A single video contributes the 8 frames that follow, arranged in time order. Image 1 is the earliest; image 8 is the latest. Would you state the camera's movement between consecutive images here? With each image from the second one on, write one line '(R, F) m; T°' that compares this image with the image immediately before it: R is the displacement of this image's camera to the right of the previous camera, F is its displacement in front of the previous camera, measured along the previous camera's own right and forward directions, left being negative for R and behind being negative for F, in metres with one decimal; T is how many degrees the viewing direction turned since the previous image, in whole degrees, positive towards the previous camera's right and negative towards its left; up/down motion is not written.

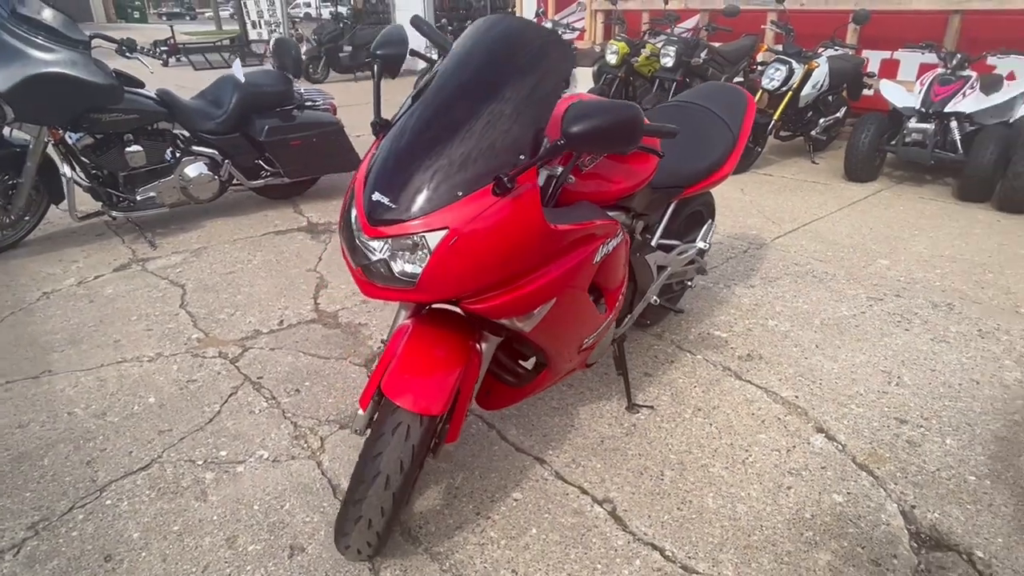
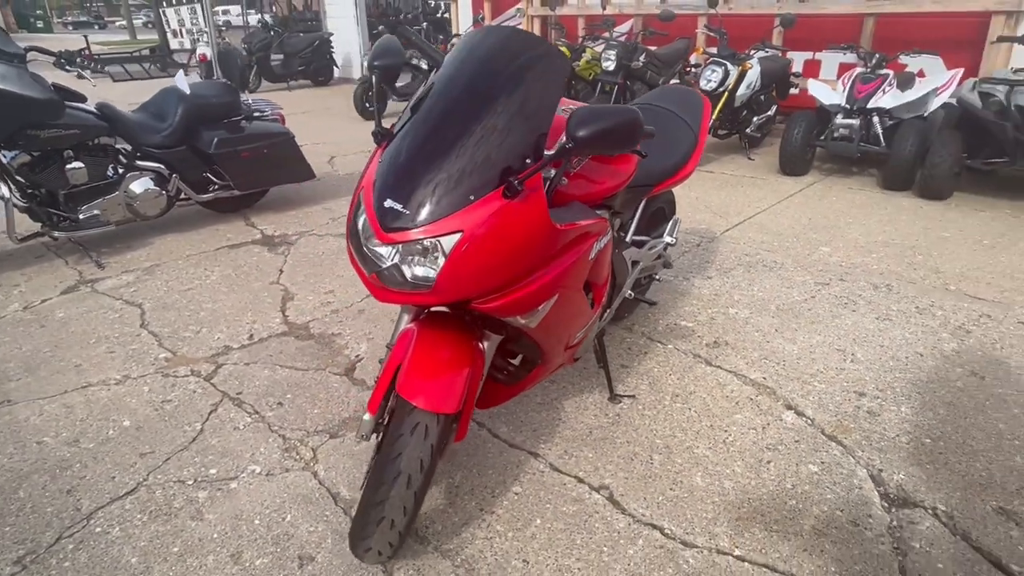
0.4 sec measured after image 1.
(-0.2, -0.1) m; +5°
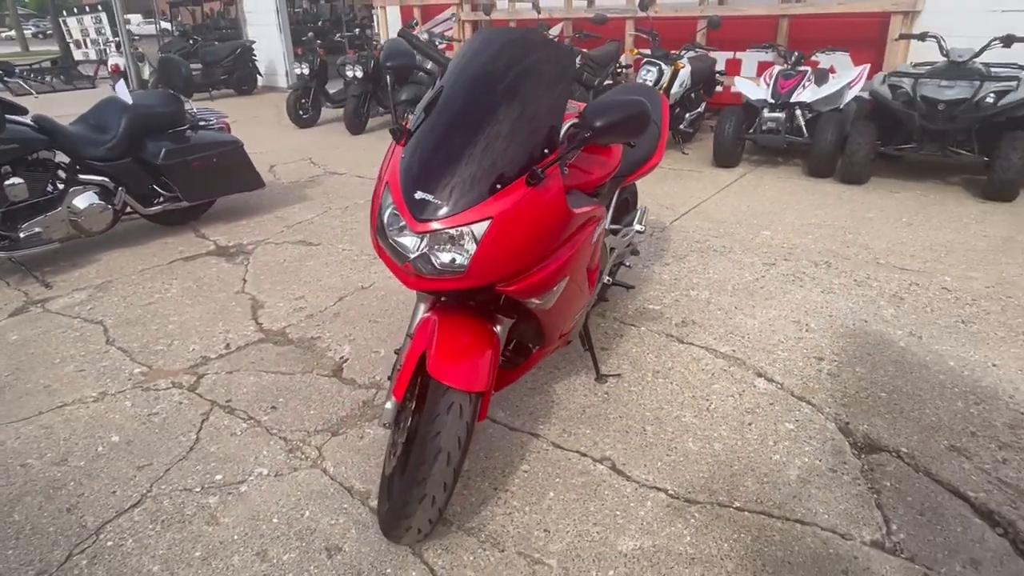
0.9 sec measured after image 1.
(-0.3, -0.1) m; +6°
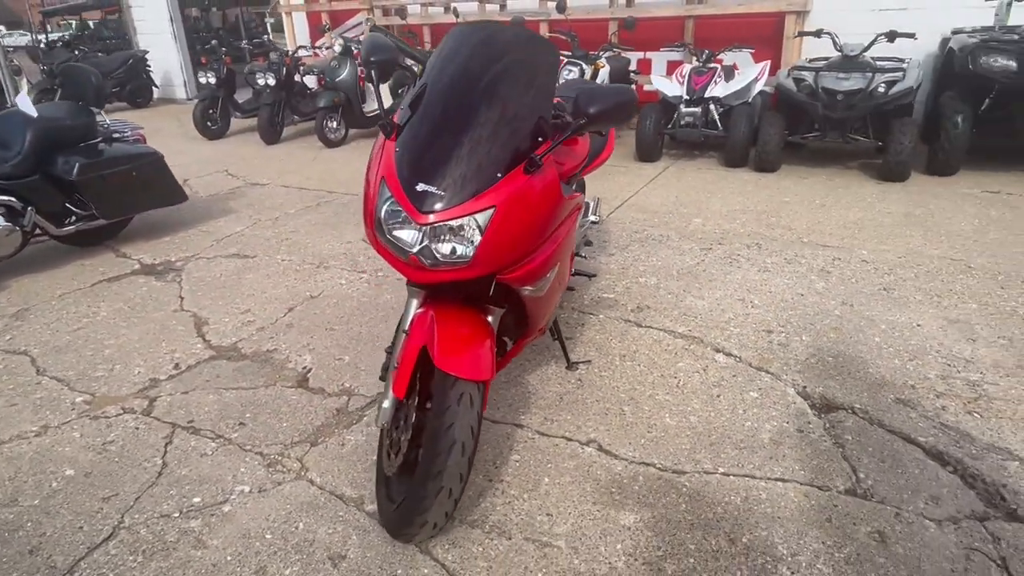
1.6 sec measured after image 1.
(-0.2, 0.0) m; +8°
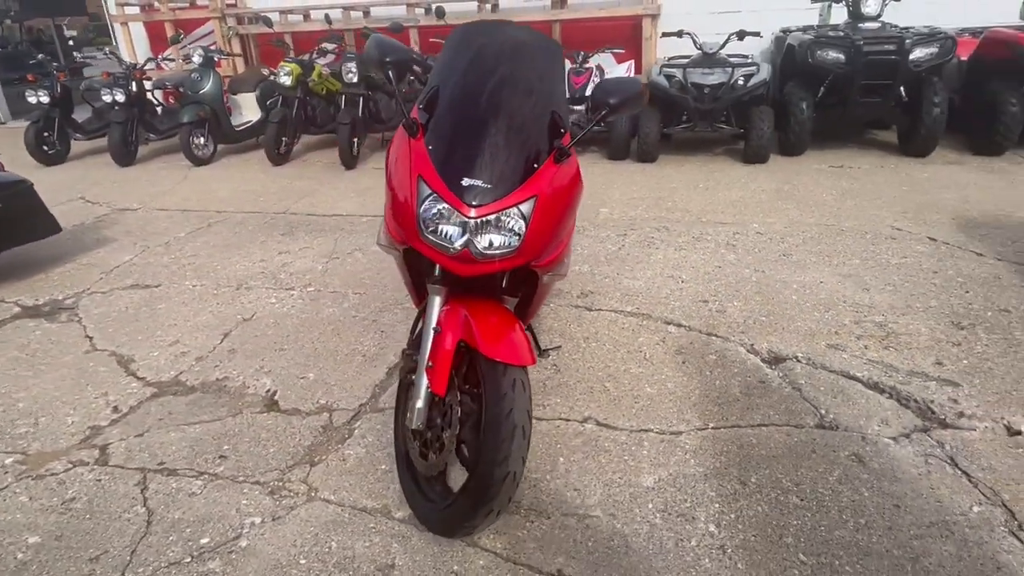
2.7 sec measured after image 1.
(-0.5, 0.0) m; +13°
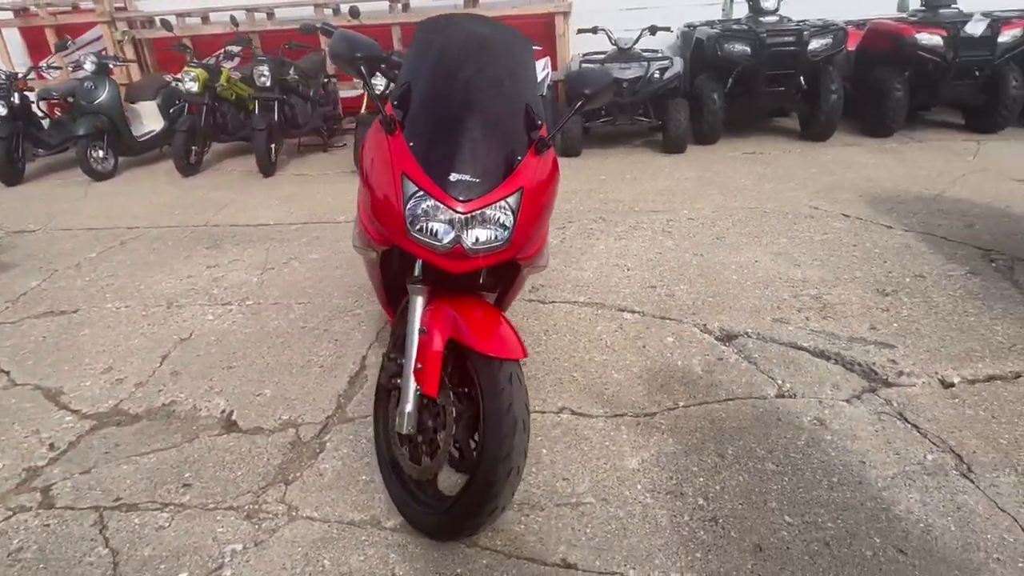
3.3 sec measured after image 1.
(-0.2, 0.0) m; +7°
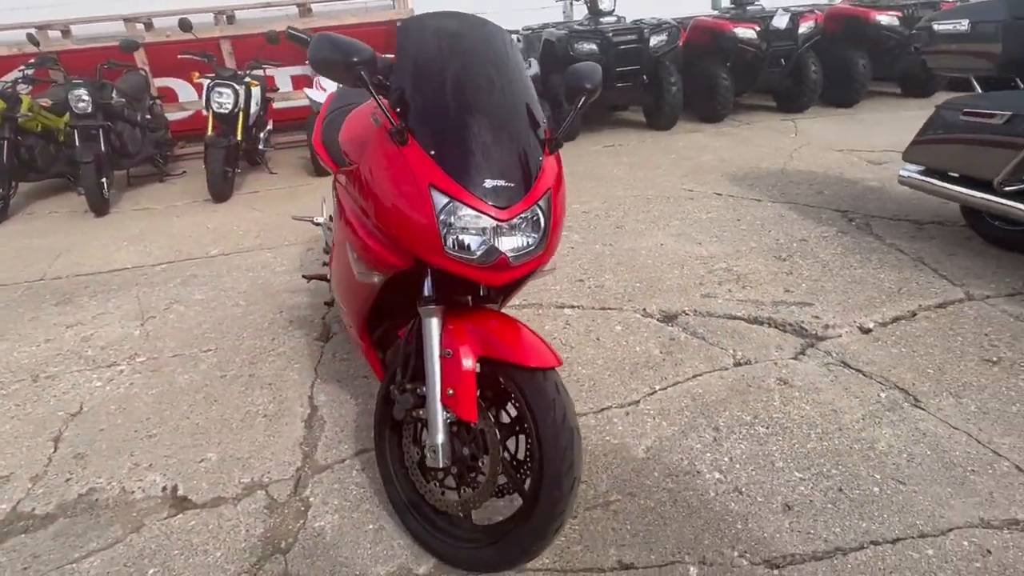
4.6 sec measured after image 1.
(-0.5, +0.2) m; +14°
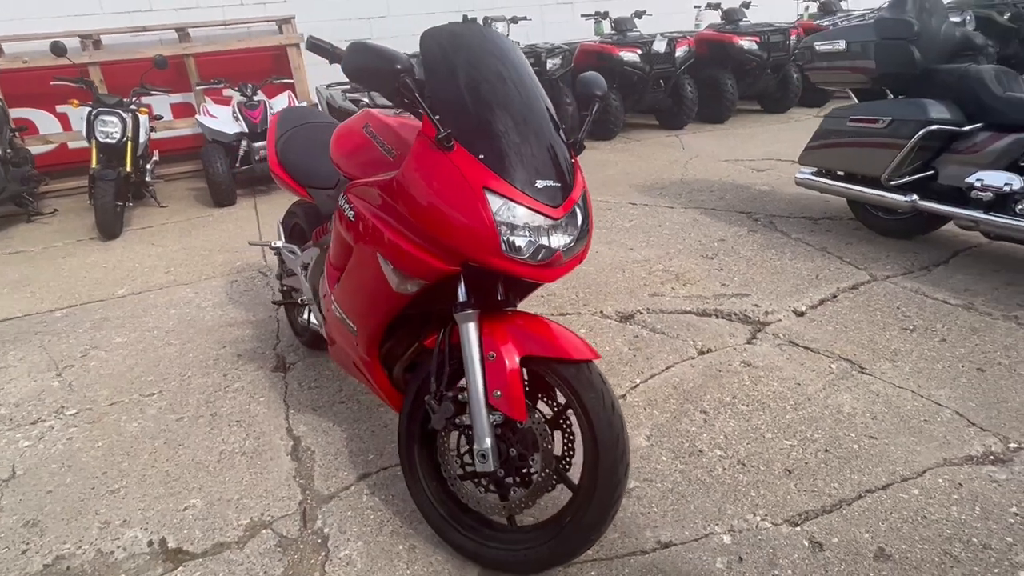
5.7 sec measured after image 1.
(-0.4, 0.0) m; +11°
